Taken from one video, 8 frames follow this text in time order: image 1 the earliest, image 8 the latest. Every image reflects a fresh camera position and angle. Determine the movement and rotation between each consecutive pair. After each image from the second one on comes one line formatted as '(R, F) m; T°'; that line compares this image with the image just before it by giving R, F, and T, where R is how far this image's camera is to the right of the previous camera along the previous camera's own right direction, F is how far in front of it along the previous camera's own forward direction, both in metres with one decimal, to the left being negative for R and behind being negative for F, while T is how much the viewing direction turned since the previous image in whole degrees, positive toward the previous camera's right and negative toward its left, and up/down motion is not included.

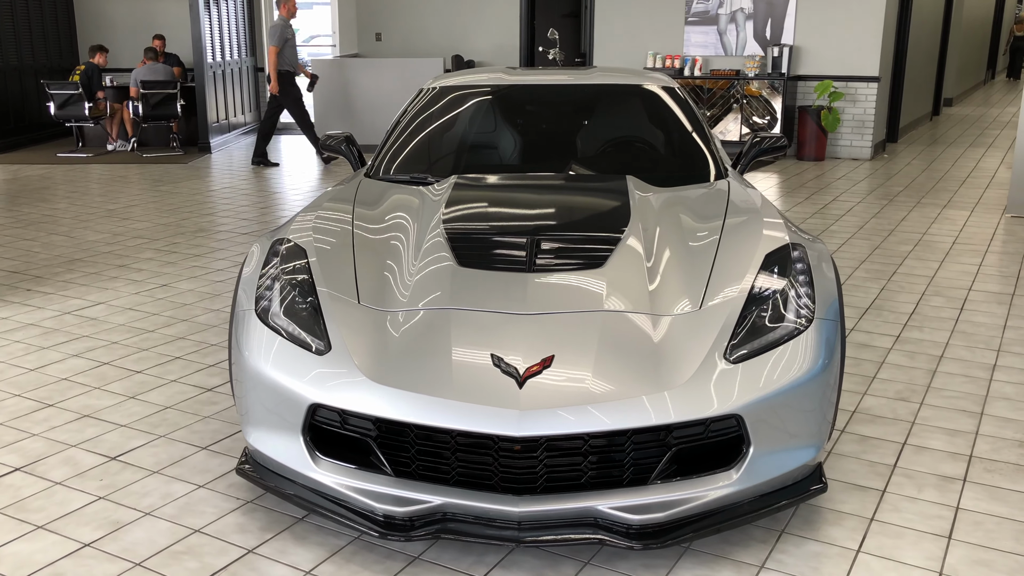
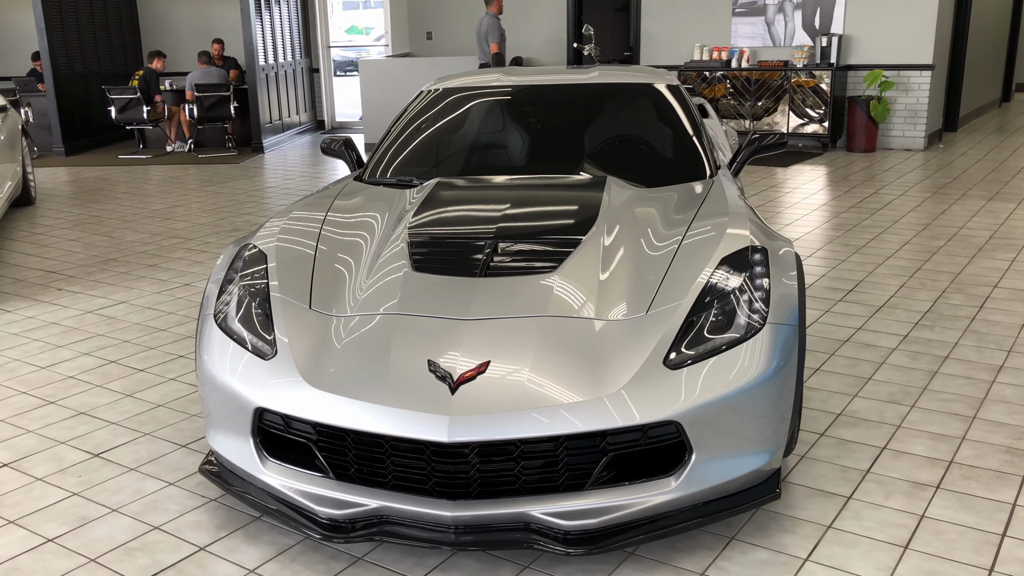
(+0.3, 0.0) m; -4°
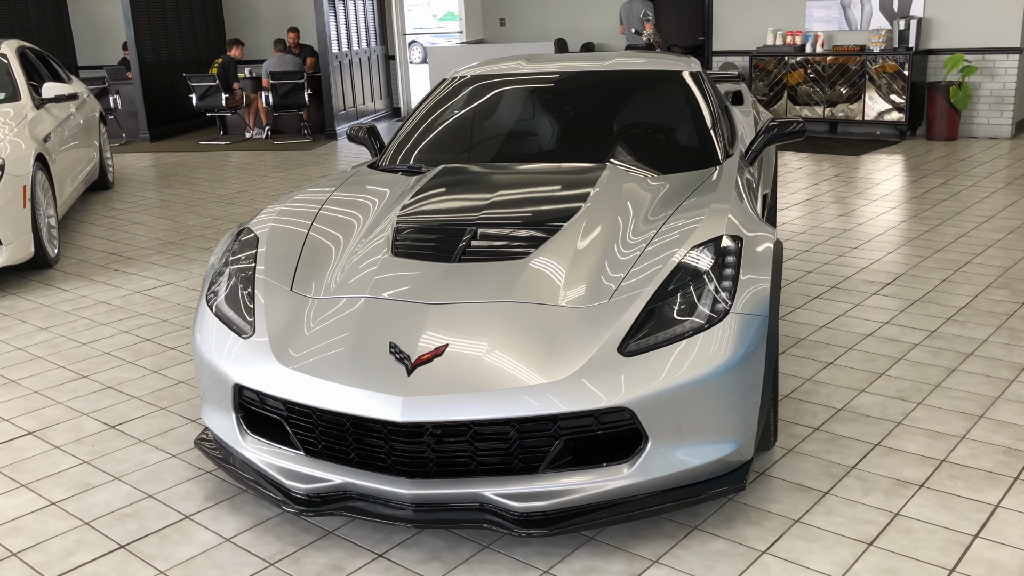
(+0.3, 0.0) m; -5°
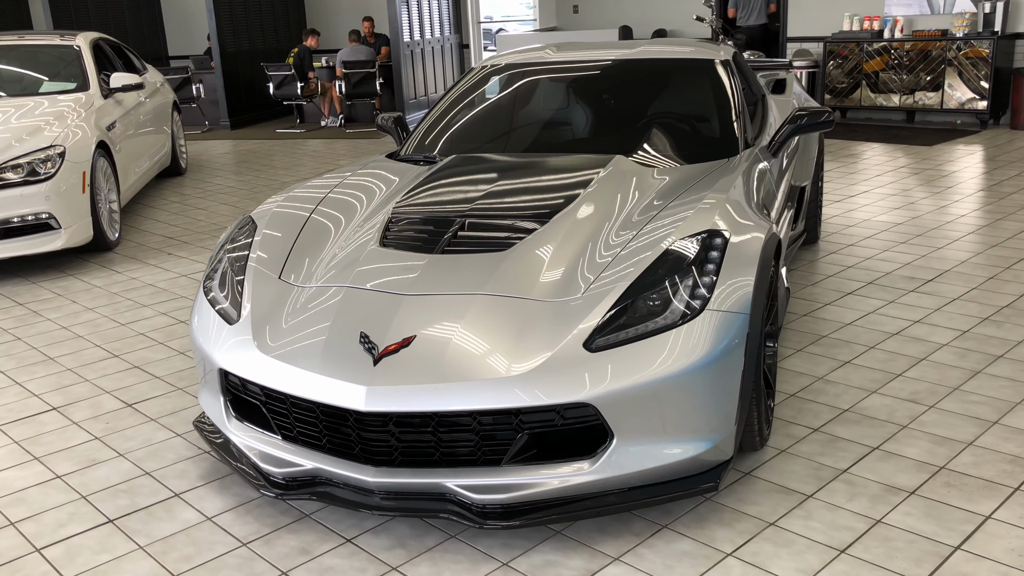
(+0.3, 0.0) m; -5°
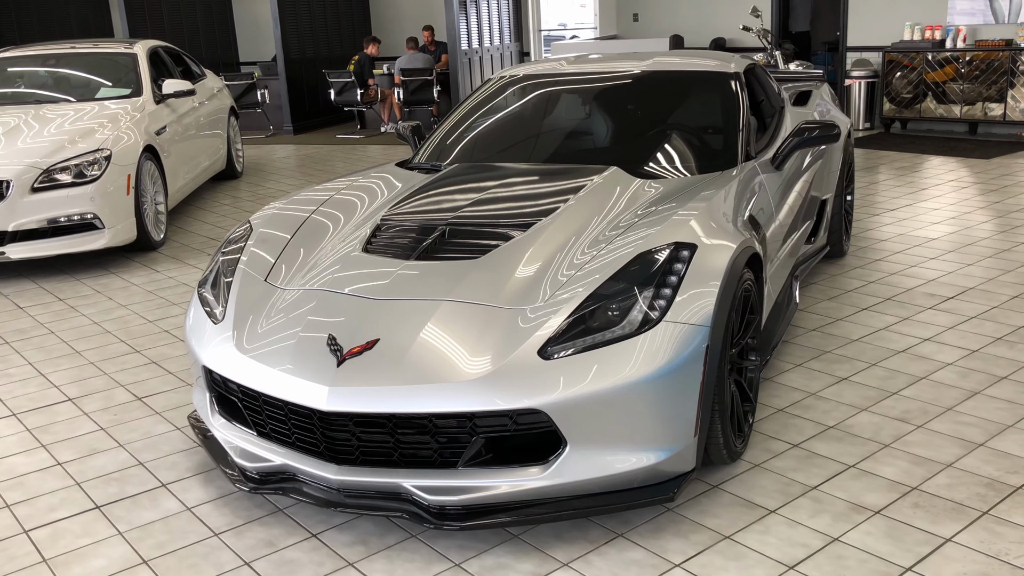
(+0.3, 0.0) m; -4°
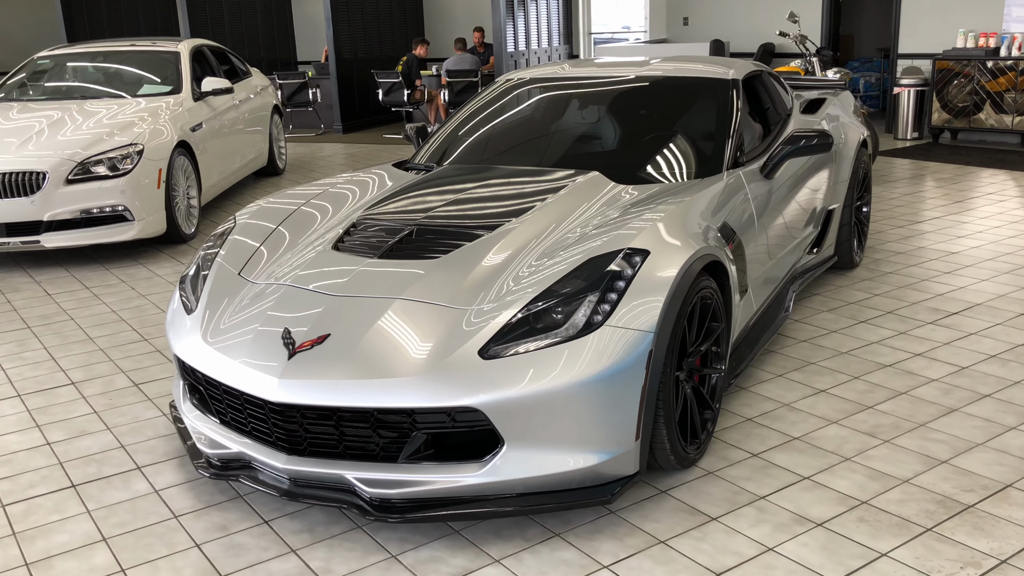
(+0.3, 0.0) m; -4°
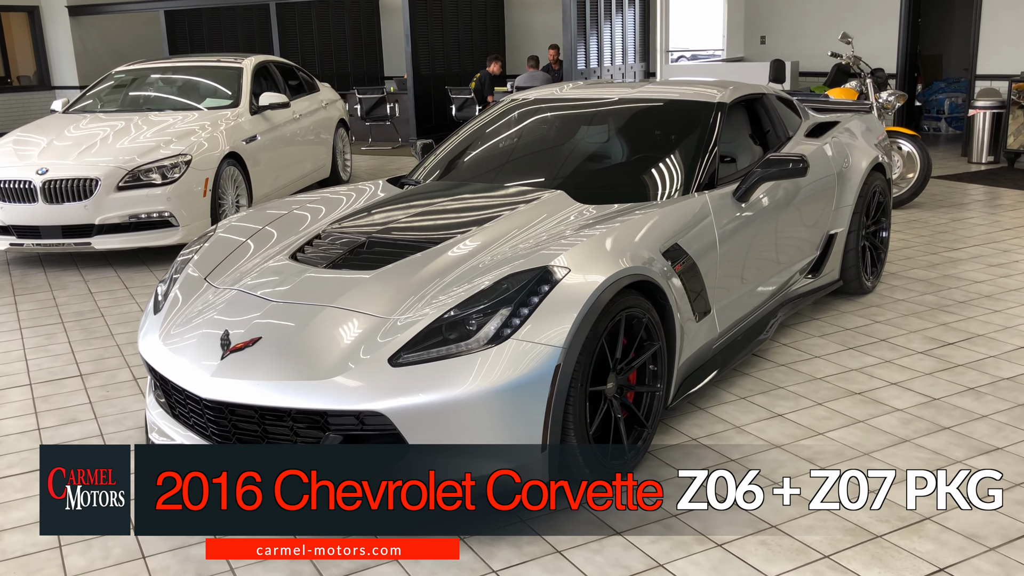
(+0.5, -0.1) m; -6°
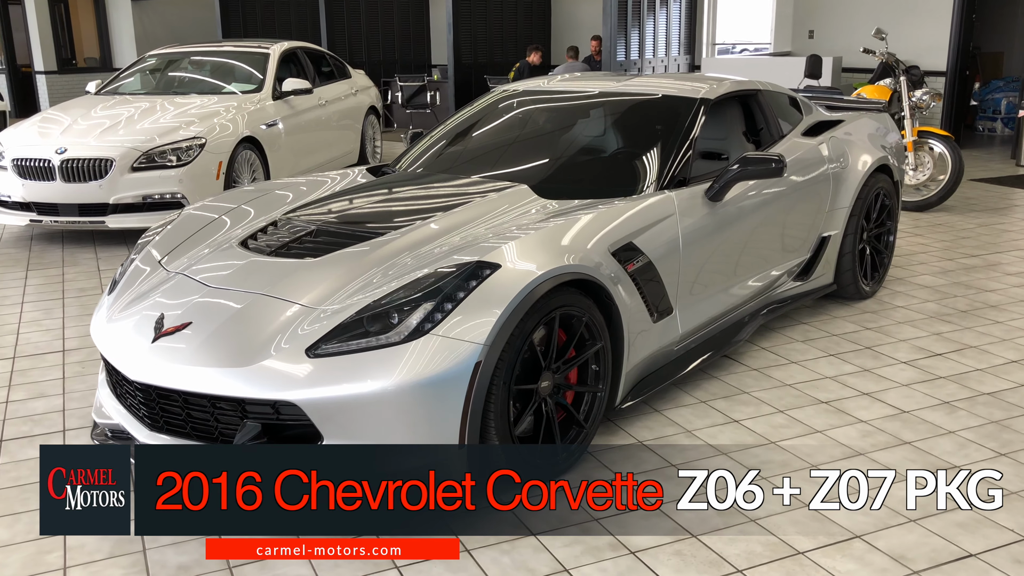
(+0.3, 0.0) m; -4°
